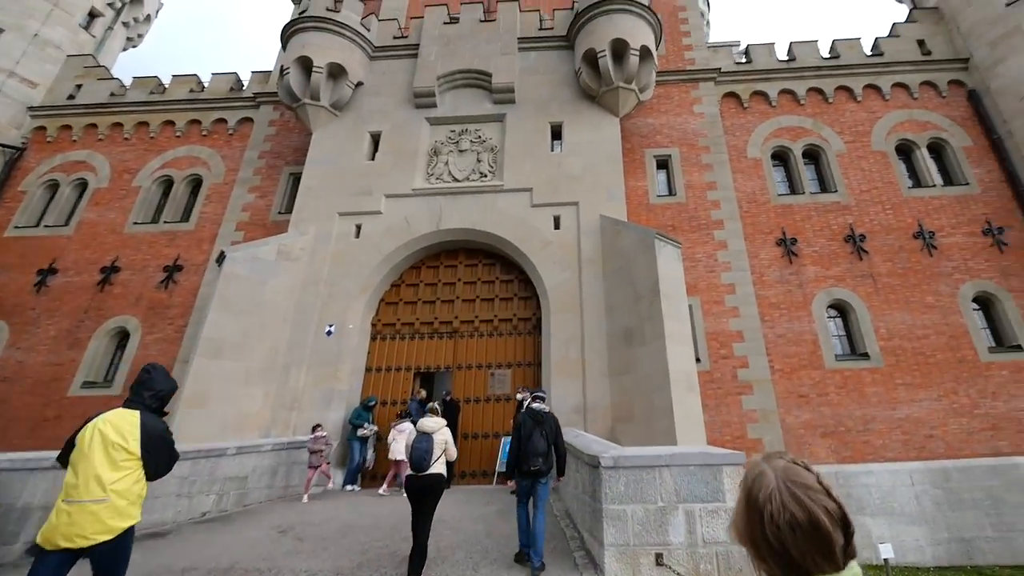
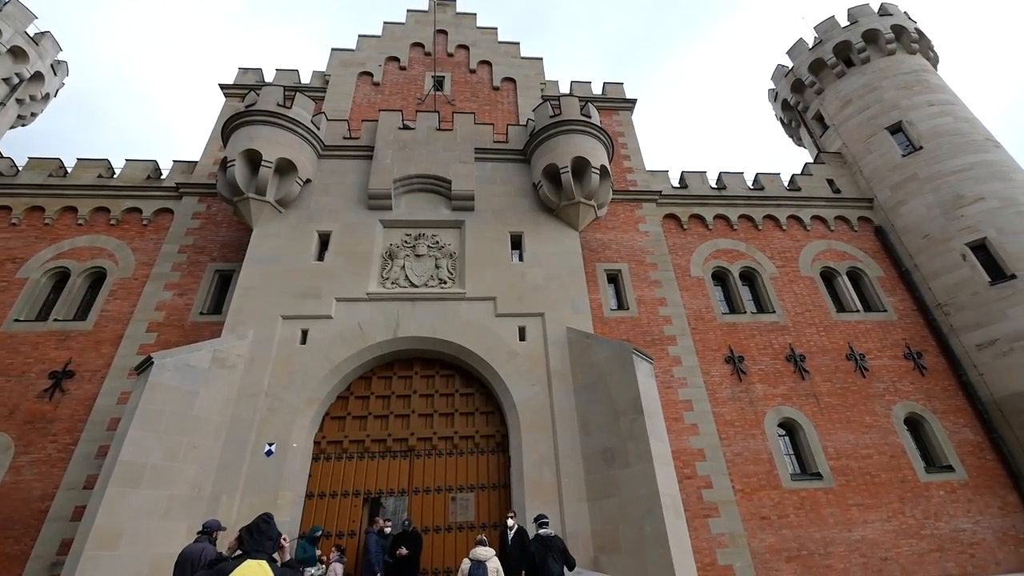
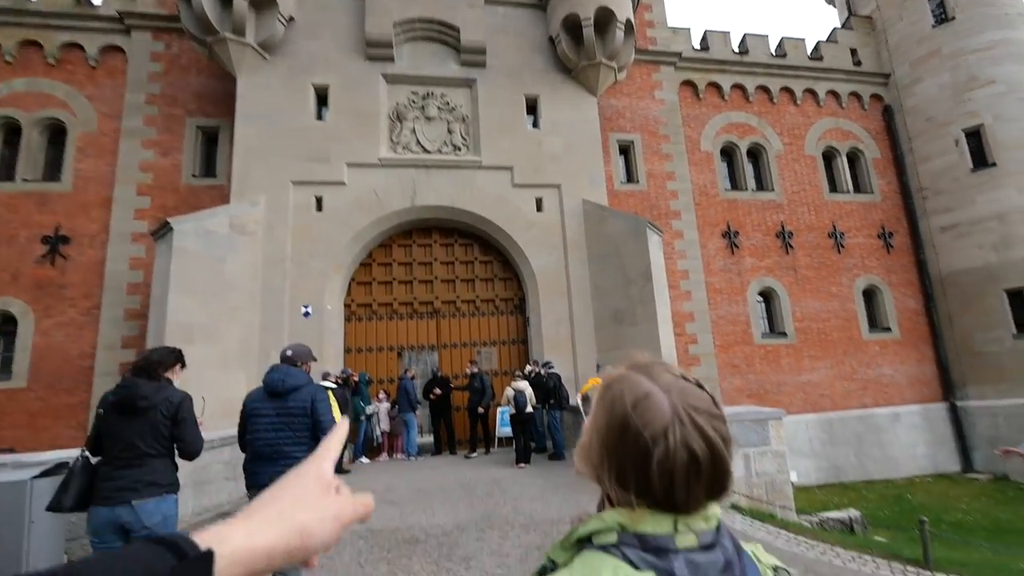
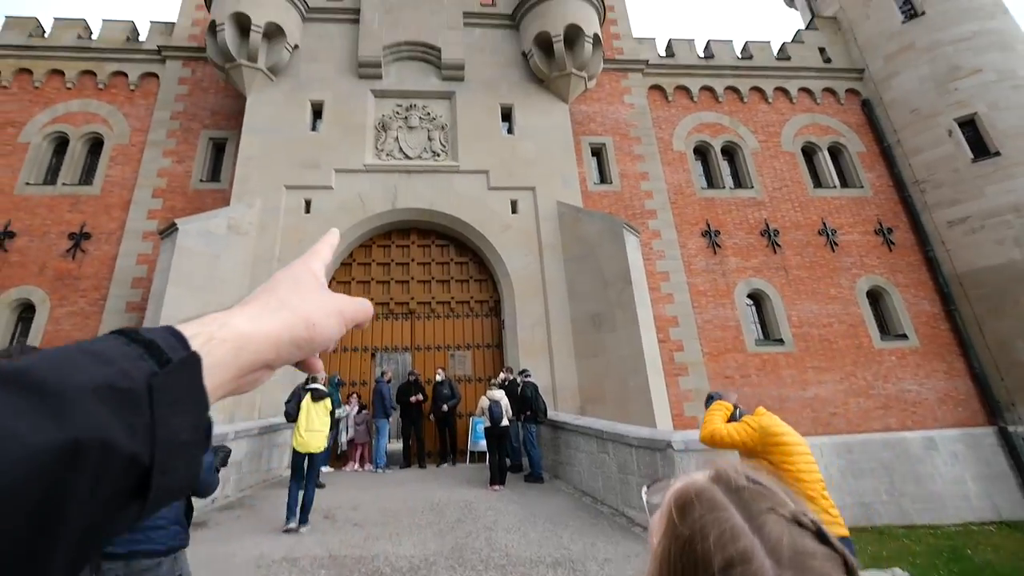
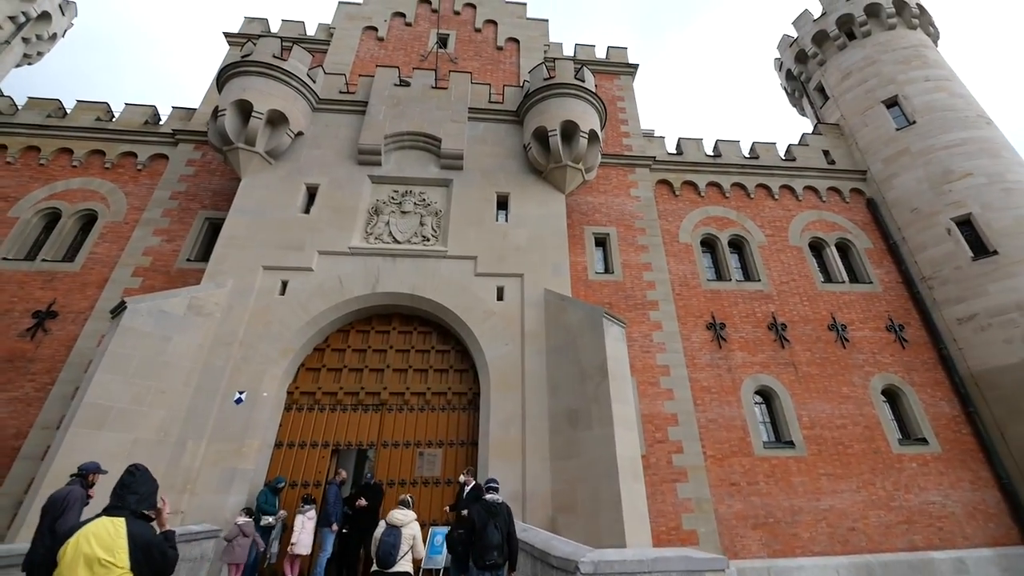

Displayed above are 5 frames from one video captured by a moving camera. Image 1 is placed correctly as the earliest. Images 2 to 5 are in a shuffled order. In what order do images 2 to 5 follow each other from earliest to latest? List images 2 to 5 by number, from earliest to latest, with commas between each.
5, 2, 4, 3
